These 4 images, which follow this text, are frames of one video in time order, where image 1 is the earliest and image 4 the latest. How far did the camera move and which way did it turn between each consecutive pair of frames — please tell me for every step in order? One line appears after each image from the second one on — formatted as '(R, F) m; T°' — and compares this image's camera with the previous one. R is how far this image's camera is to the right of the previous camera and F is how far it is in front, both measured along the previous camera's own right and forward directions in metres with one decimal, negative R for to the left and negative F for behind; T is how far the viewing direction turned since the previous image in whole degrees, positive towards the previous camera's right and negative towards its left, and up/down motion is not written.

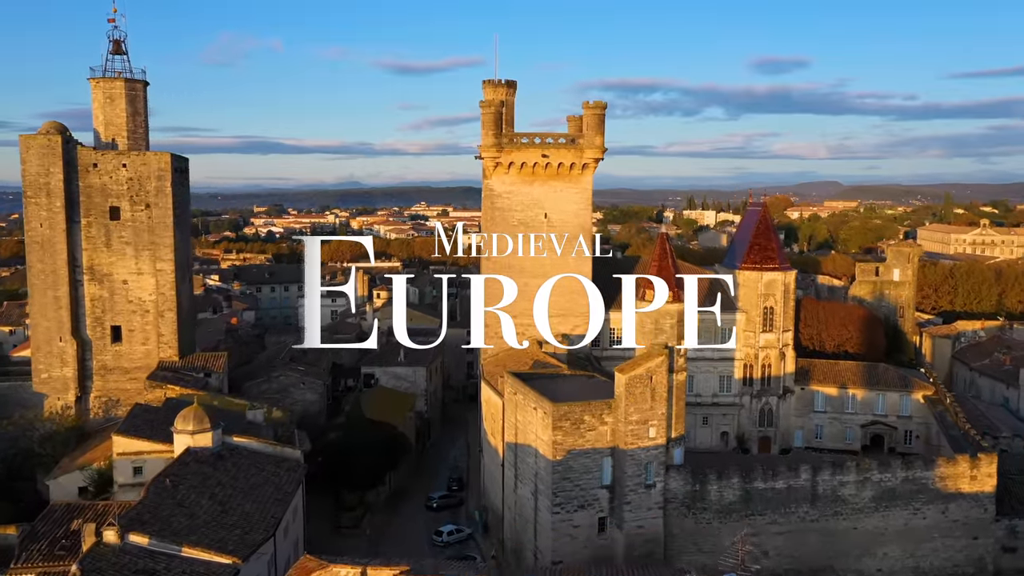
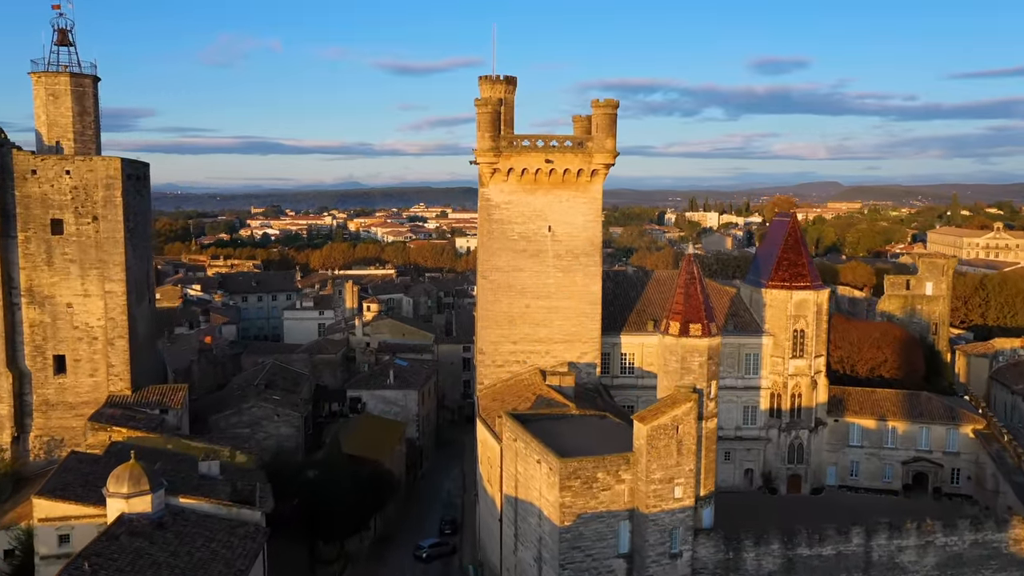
(0.0, +3.6) m; 0°
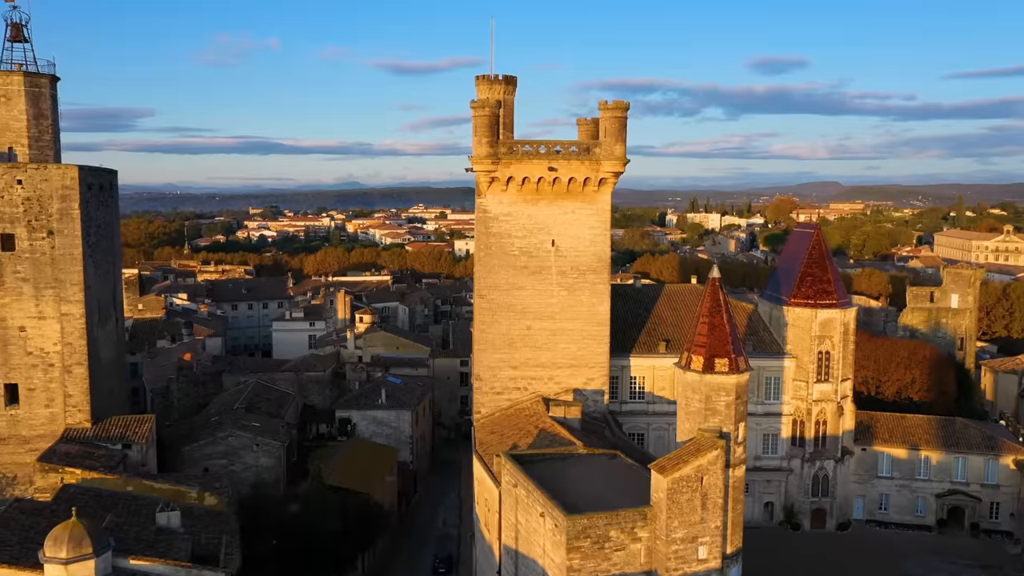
(0.0, +2.5) m; 0°
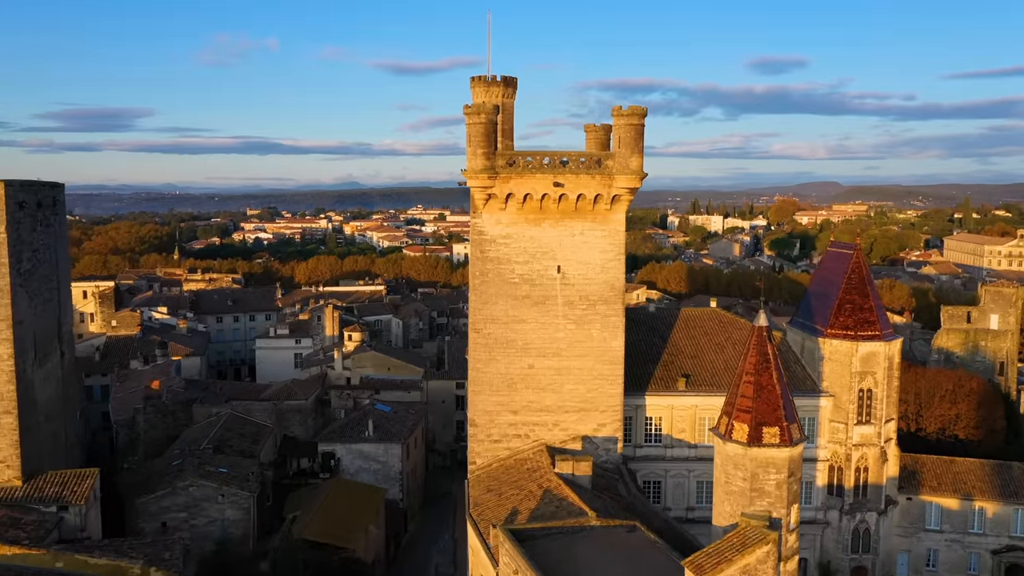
(0.0, +3.3) m; 0°
